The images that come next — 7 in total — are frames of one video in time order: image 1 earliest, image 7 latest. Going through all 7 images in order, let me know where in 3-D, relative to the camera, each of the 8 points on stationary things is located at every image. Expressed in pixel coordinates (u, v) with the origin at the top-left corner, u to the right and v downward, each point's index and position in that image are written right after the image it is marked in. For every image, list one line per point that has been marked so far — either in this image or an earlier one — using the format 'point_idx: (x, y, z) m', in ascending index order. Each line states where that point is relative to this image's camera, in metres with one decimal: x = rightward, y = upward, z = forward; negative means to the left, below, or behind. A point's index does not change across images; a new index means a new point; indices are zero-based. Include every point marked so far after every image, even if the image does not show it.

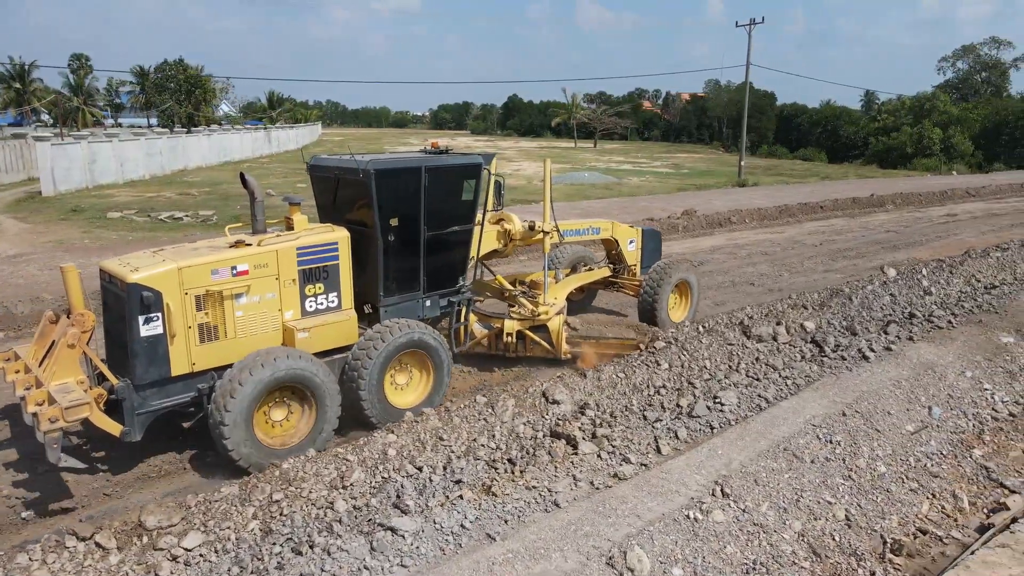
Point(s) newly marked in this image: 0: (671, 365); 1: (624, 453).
0: (+1.5, -0.7, +6.5) m
1: (+0.8, -1.2, +5.1) m
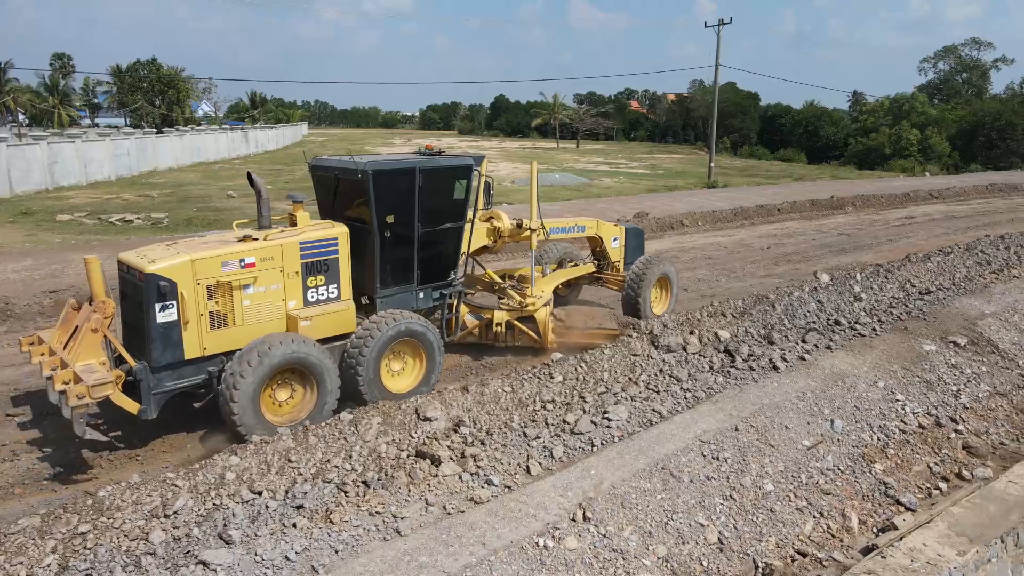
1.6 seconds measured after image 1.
0: (+0.5, -0.8, +6.3) m
1: (-0.2, -1.3, +4.9) m
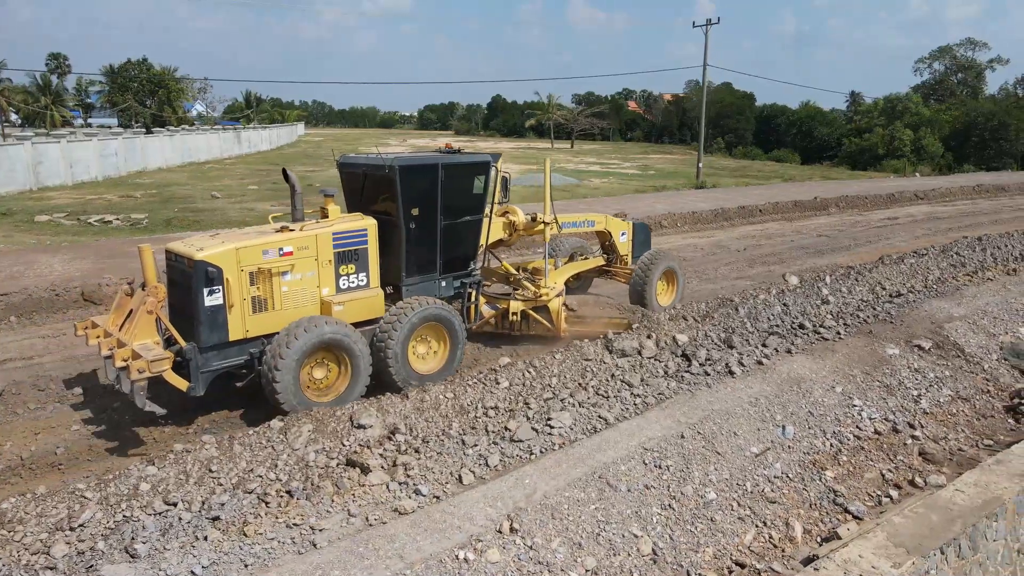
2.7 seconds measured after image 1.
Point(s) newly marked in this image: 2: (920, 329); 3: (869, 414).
0: (0.0, -0.9, +6.2) m
1: (-0.7, -1.4, +4.7) m
2: (+5.1, -0.5, +8.6) m
3: (+3.5, -1.2, +6.7) m
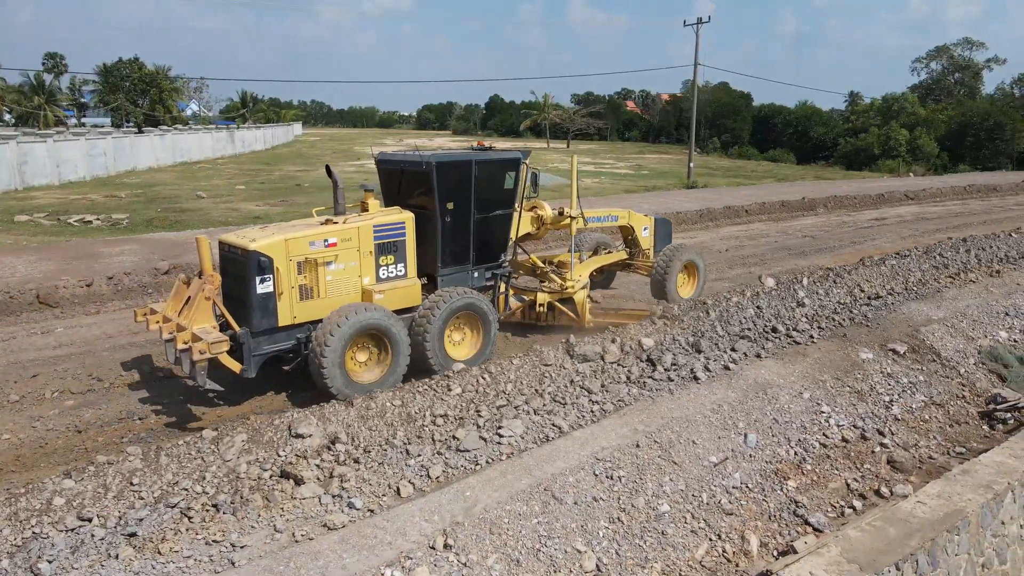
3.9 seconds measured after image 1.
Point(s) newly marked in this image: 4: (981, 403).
0: (-0.4, -0.9, +6.0) m
1: (-1.1, -1.4, +4.5) m
2: (+4.7, -0.5, +8.4) m
3: (+3.1, -1.3, +6.5) m
4: (+5.1, -1.2, +7.4) m
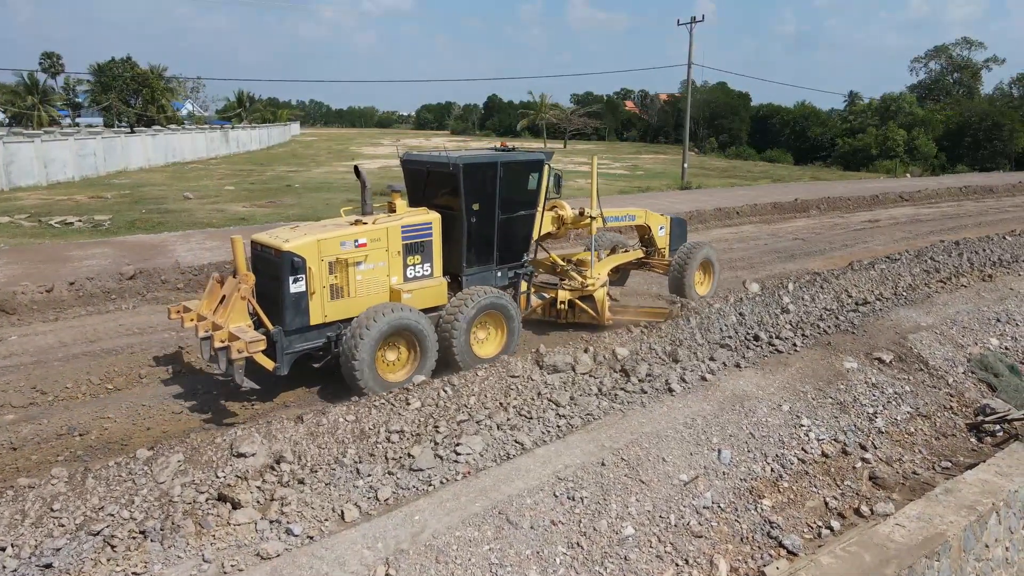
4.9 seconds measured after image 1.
0: (-0.7, -1.0, +5.7) m
1: (-1.4, -1.5, +4.3) m
2: (+4.4, -0.6, +8.1) m
3: (+2.8, -1.3, +6.3) m
4: (+4.8, -1.3, +7.2) m
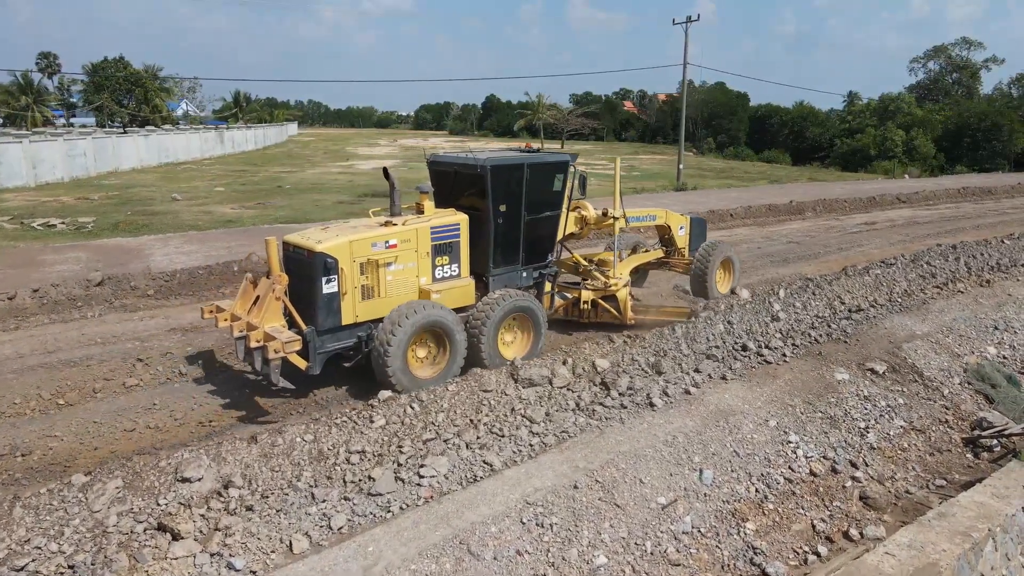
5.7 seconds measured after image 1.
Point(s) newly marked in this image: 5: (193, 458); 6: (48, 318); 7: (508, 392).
0: (-1.0, -1.1, +5.4) m
1: (-1.6, -1.5, +4.0) m
2: (+4.1, -0.7, +7.8) m
3: (+2.6, -1.4, +6.0) m
4: (+4.5, -1.4, +6.9) m
5: (-2.2, -1.1, +4.7) m
6: (-5.5, -0.4, +8.1) m
7: (0.0, -0.9, +6.1) m
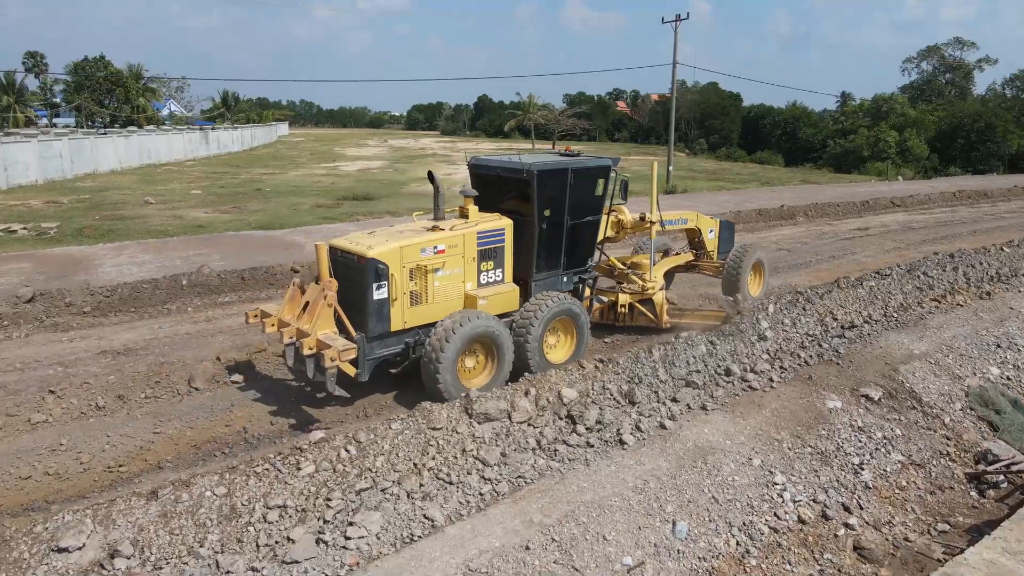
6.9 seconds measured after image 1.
0: (-1.3, -1.2, +4.8) m
1: (-2.0, -1.7, +3.3) m
2: (+3.8, -0.9, +7.2) m
3: (+2.2, -1.6, +5.3) m
4: (+4.2, -1.6, +6.3) m
5: (-2.5, -1.3, +4.0) m
6: (-5.9, -0.6, +7.4) m
7: (-0.4, -1.1, +5.4) m
